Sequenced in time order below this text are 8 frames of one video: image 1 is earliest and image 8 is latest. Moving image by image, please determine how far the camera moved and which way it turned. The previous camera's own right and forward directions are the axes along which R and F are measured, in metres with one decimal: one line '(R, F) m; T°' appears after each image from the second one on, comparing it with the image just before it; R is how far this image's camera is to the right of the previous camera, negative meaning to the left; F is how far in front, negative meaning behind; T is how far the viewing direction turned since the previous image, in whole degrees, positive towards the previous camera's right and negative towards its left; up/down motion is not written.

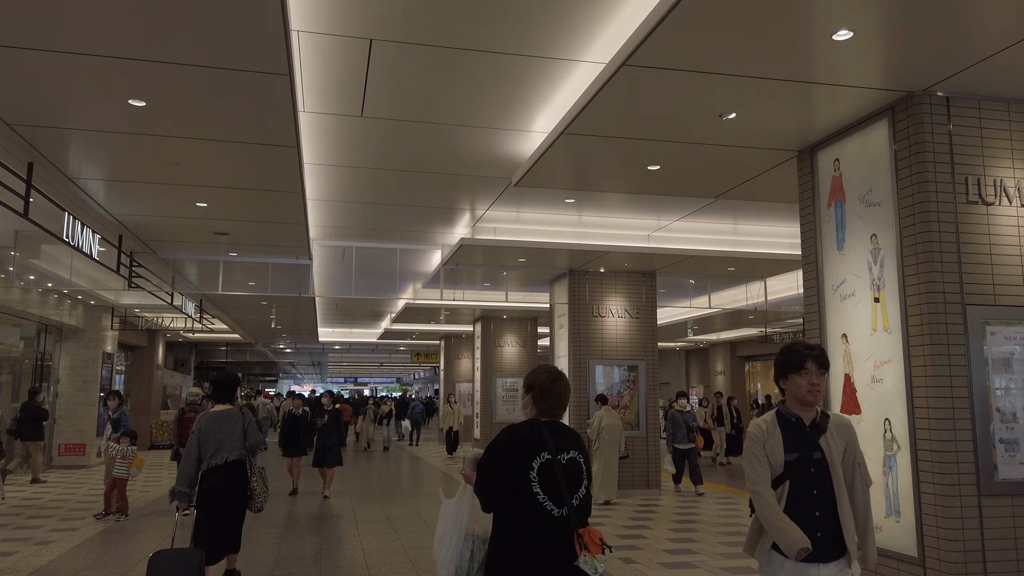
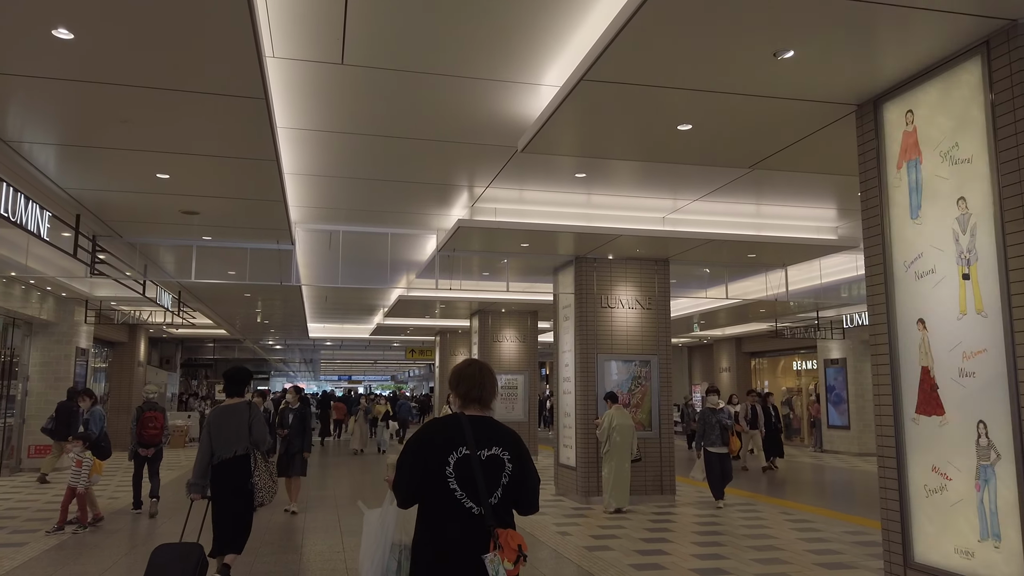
(-0.1, +1.0) m; 0°
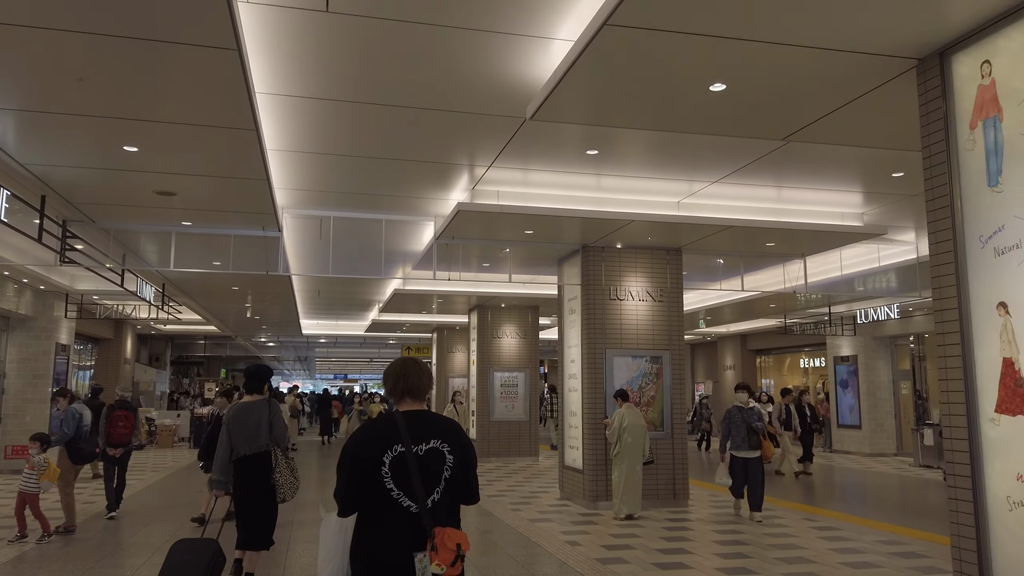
(-0.1, +0.7) m; 0°
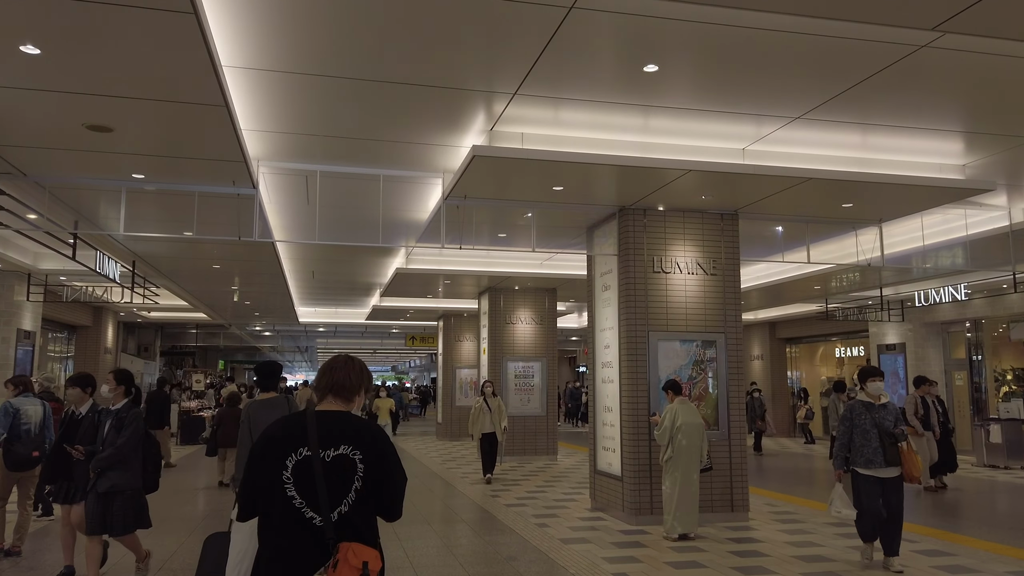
(-0.2, +1.7) m; 0°
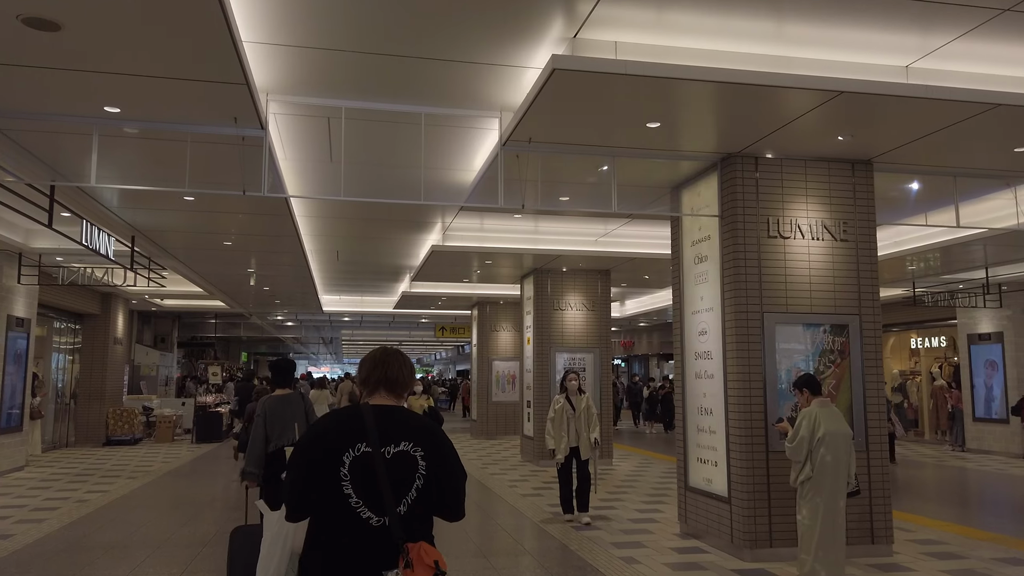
(-0.5, +1.8) m; -2°
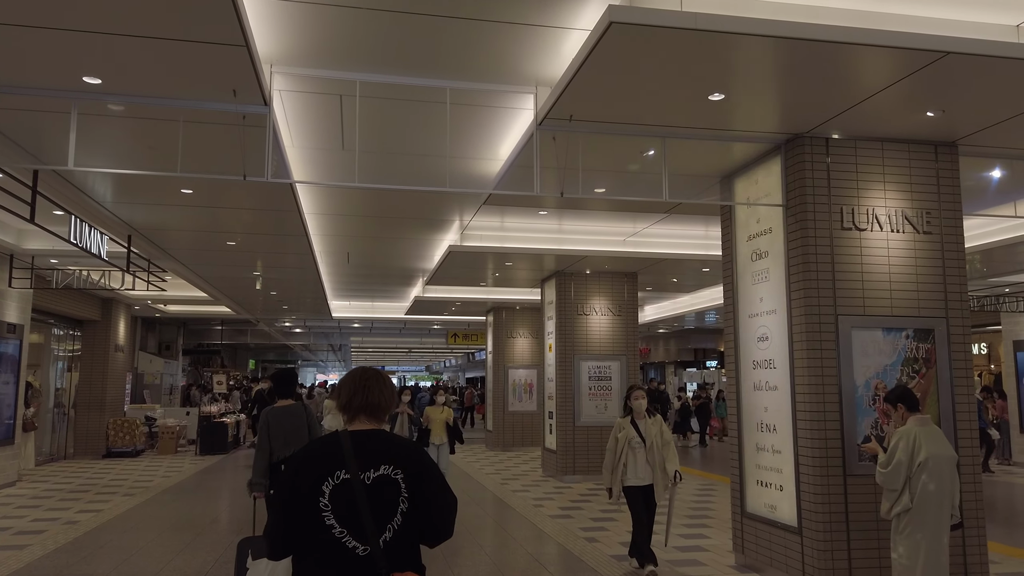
(-0.2, +0.8) m; -1°
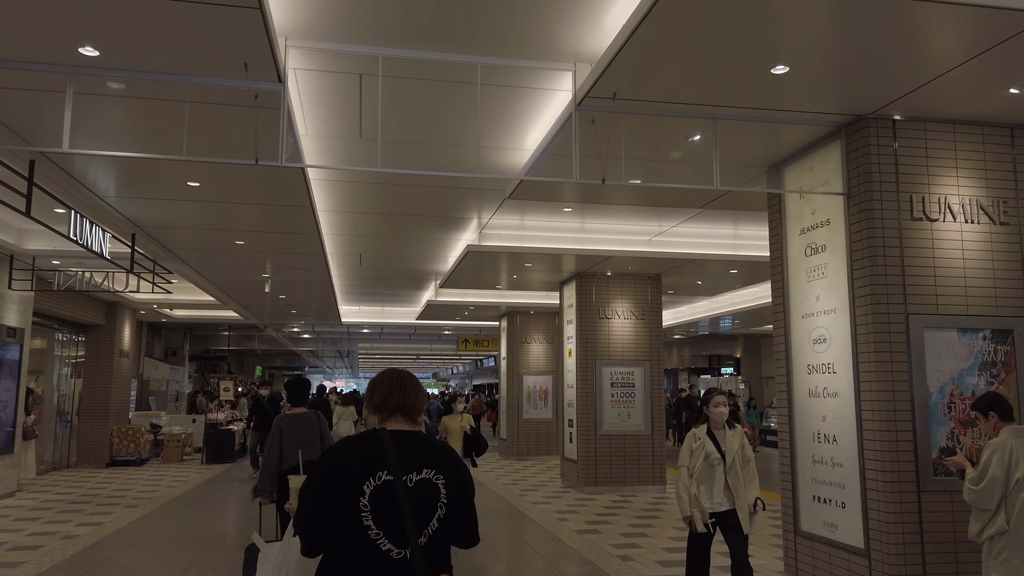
(-0.2, +0.5) m; 0°
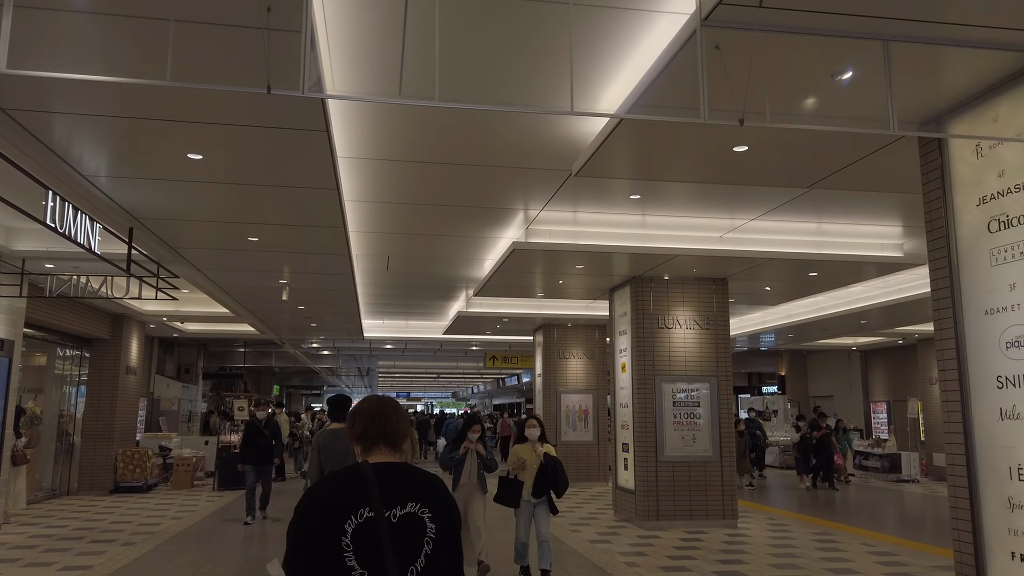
(-0.5, +1.4) m; -1°
